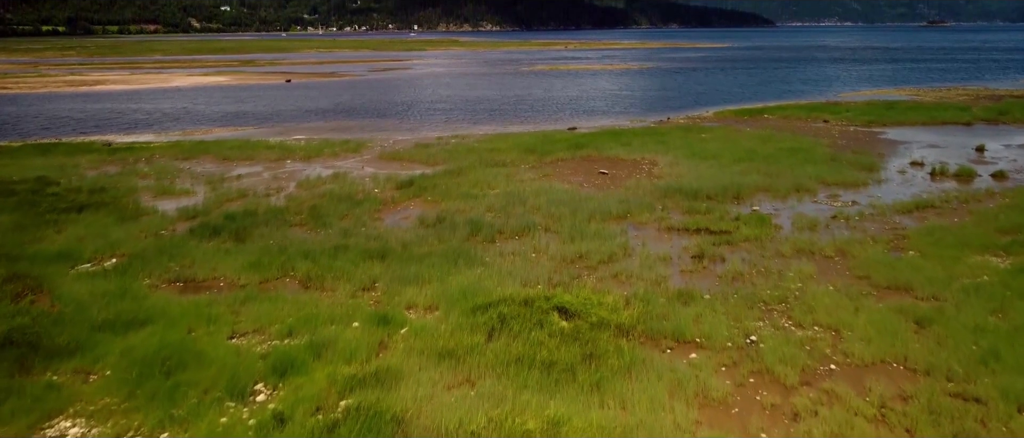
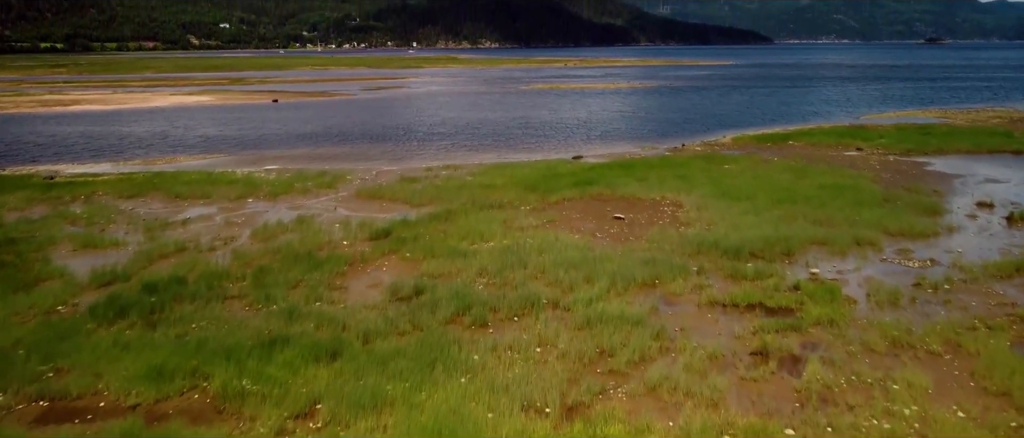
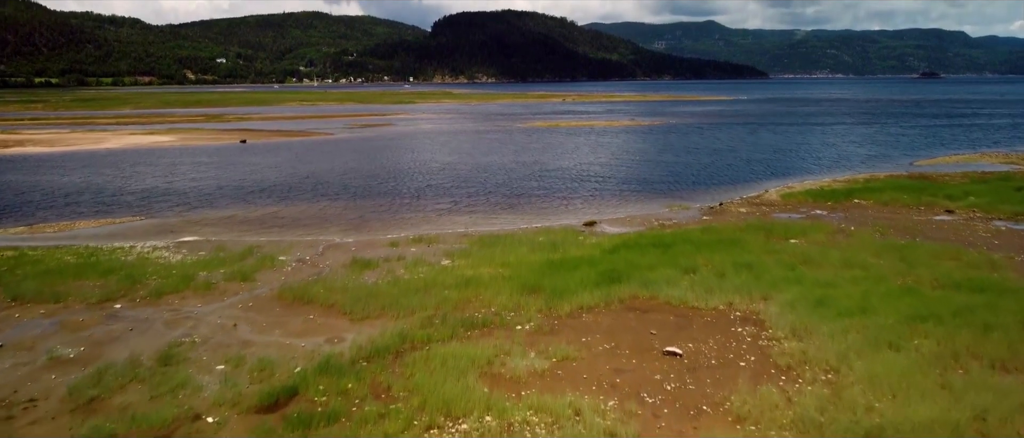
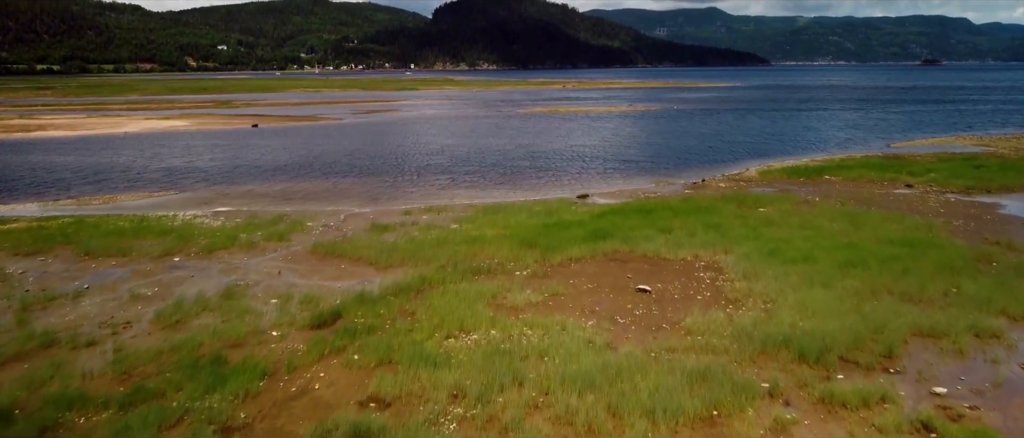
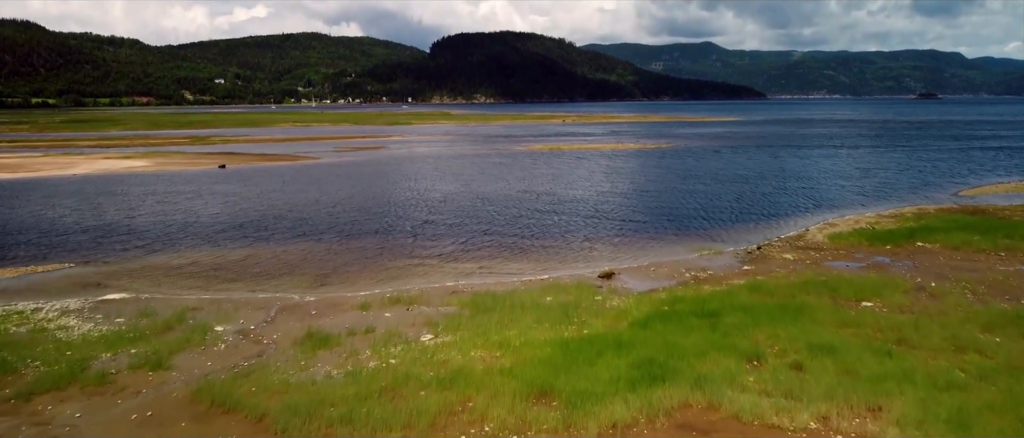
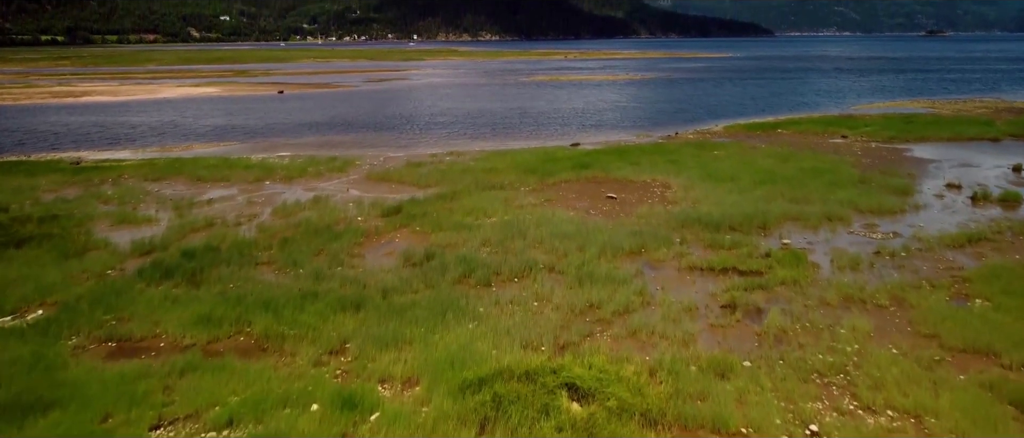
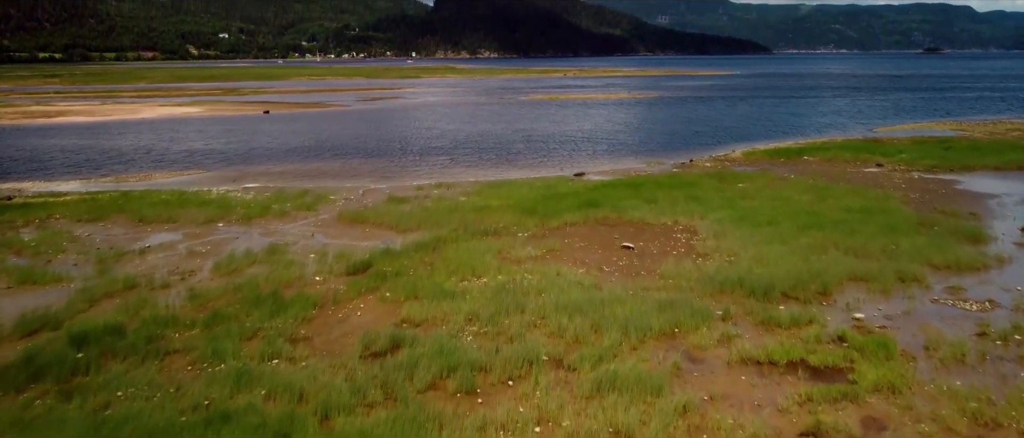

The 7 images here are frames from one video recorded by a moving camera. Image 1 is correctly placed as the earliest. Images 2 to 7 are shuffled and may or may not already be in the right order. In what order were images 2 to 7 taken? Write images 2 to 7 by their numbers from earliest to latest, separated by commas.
6, 2, 7, 4, 3, 5
